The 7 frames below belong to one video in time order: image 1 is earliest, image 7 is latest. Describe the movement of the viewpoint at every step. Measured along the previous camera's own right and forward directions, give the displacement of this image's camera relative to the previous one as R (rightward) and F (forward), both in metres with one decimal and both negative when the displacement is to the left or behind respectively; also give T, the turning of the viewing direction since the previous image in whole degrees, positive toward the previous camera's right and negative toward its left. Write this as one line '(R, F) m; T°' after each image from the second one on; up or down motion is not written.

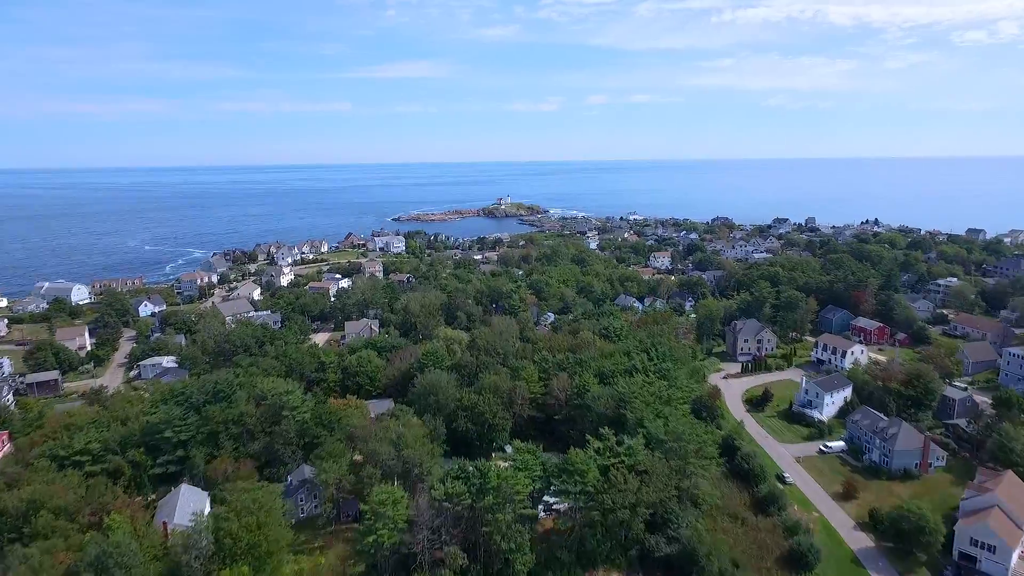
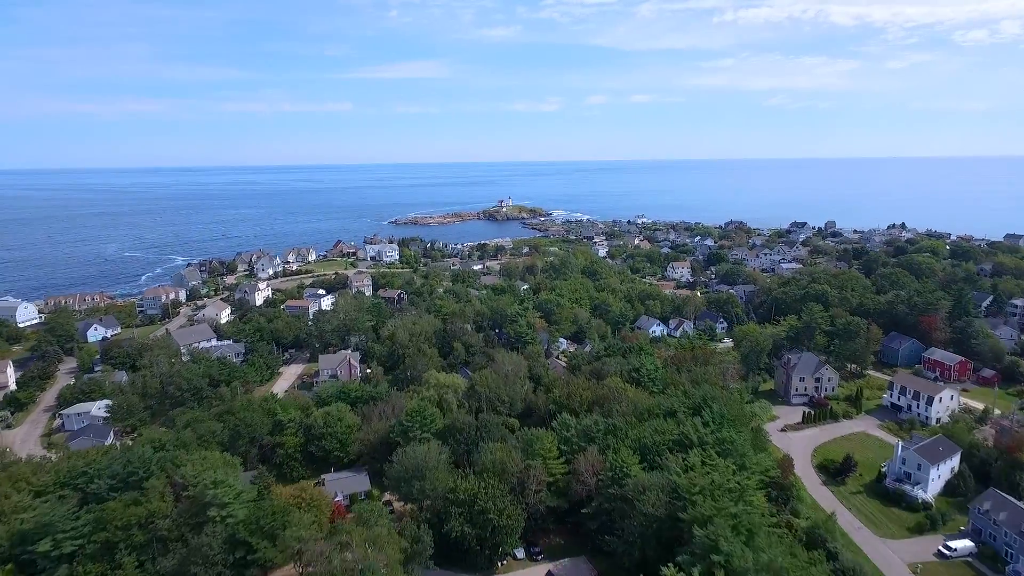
(-0.2, +3.8) m; 0°
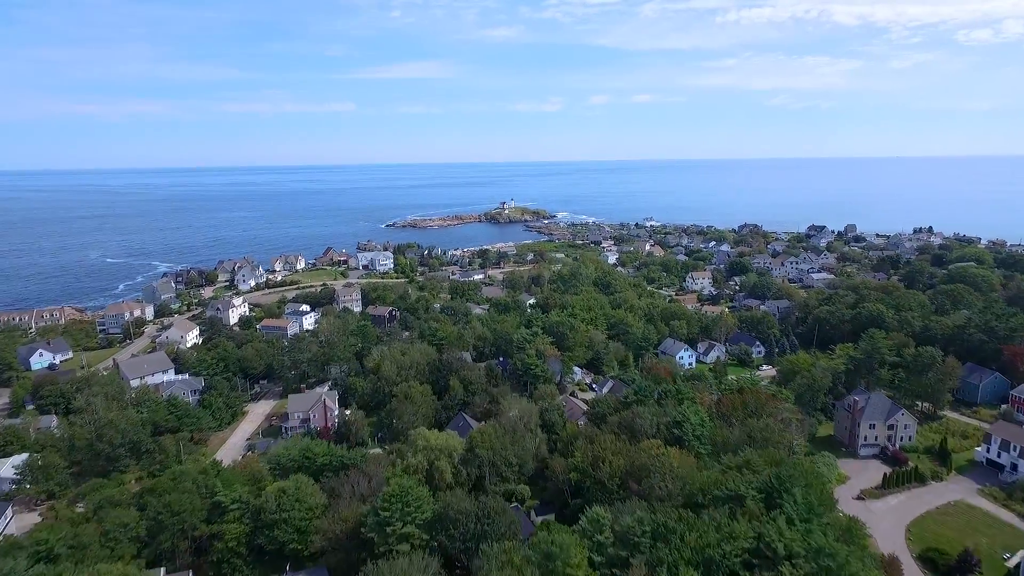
(-0.2, +3.3) m; 0°
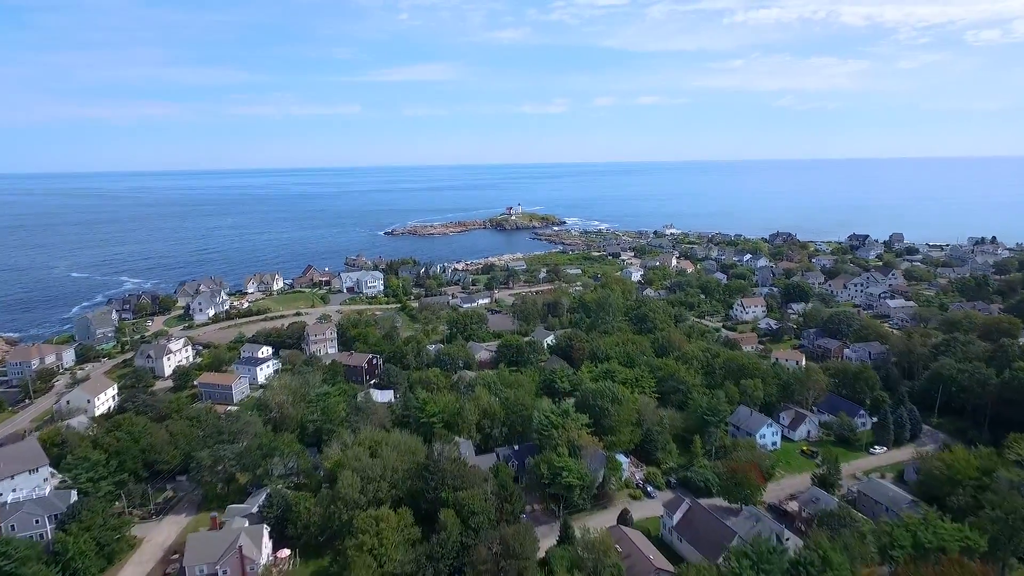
(-0.4, +5.9) m; -1°
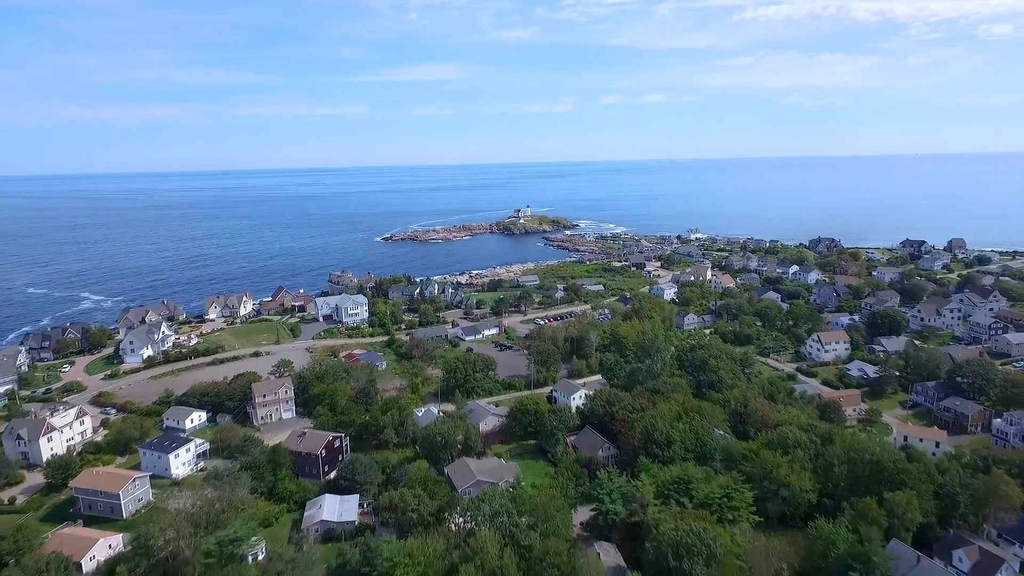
(-0.3, +6.1) m; -1°
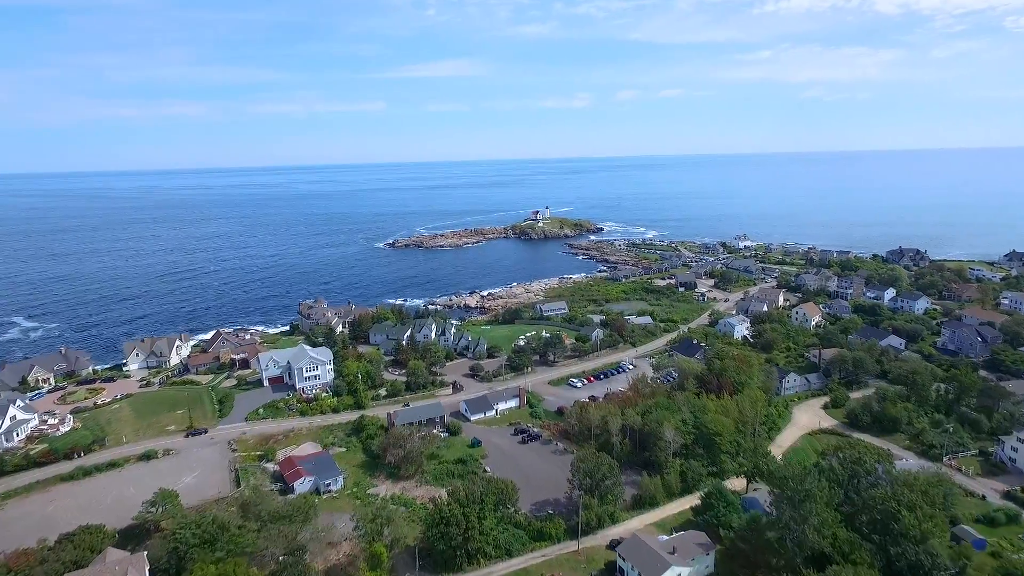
(-0.4, +8.3) m; -1°
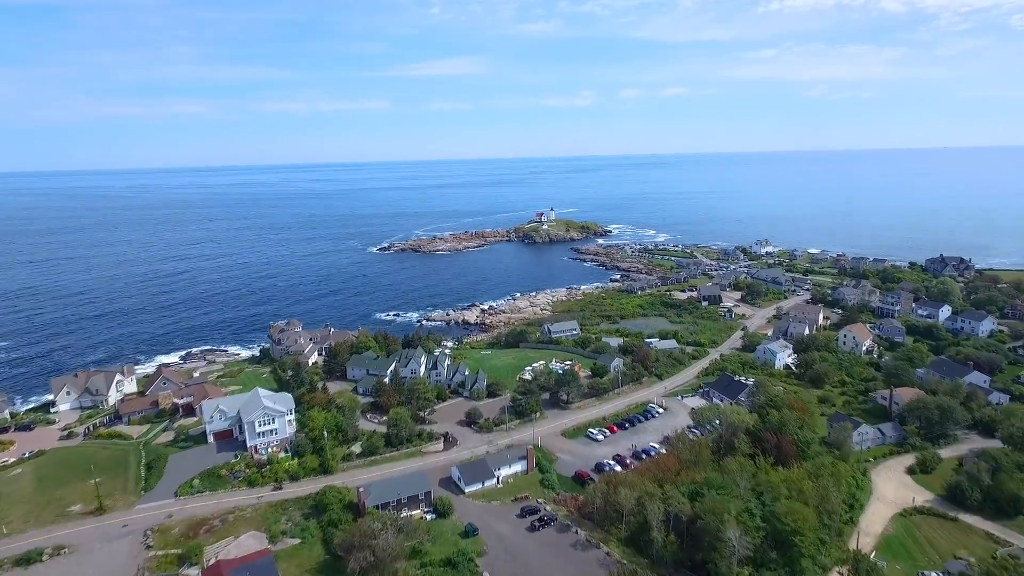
(-0.1, +3.8) m; 0°
